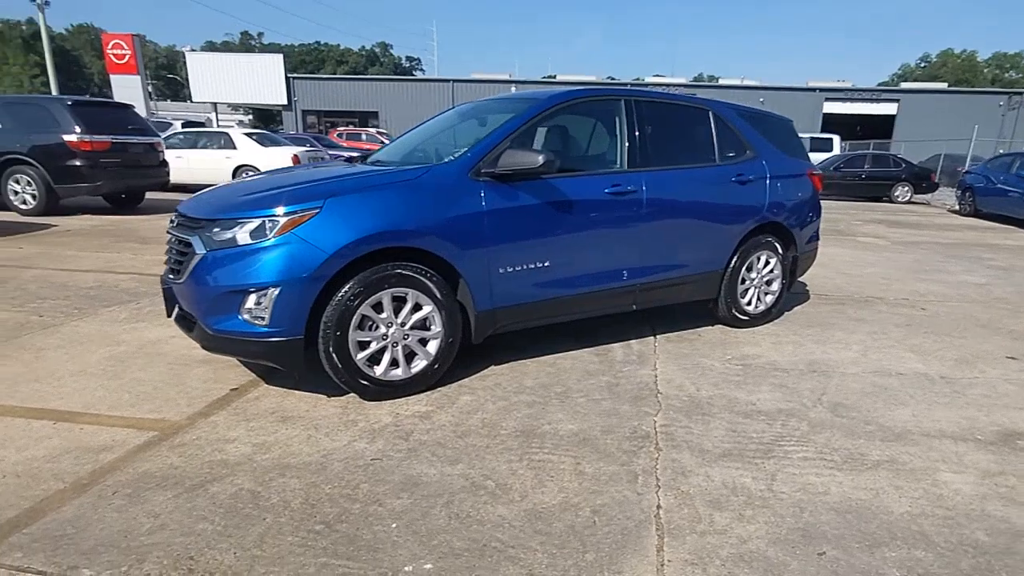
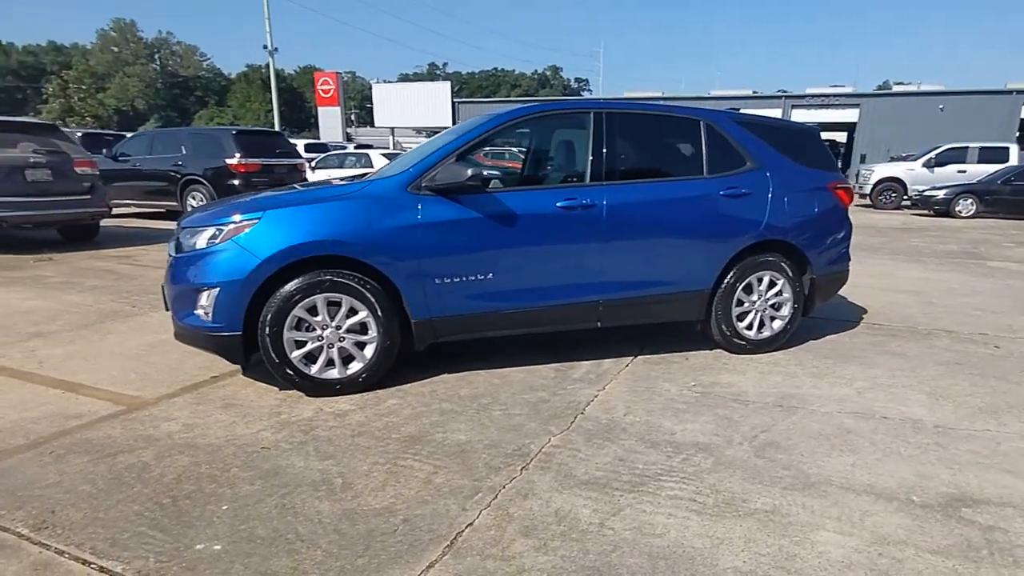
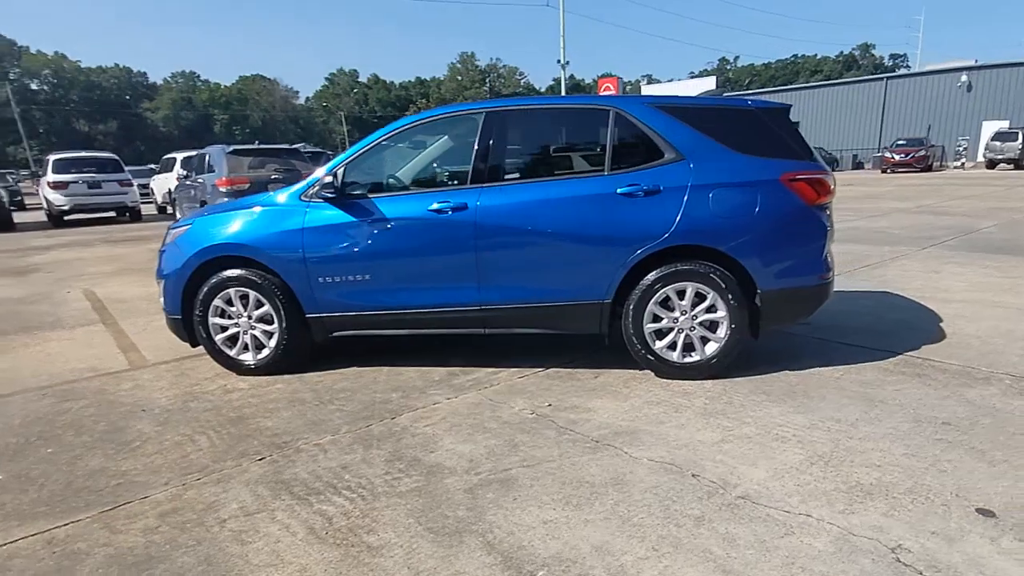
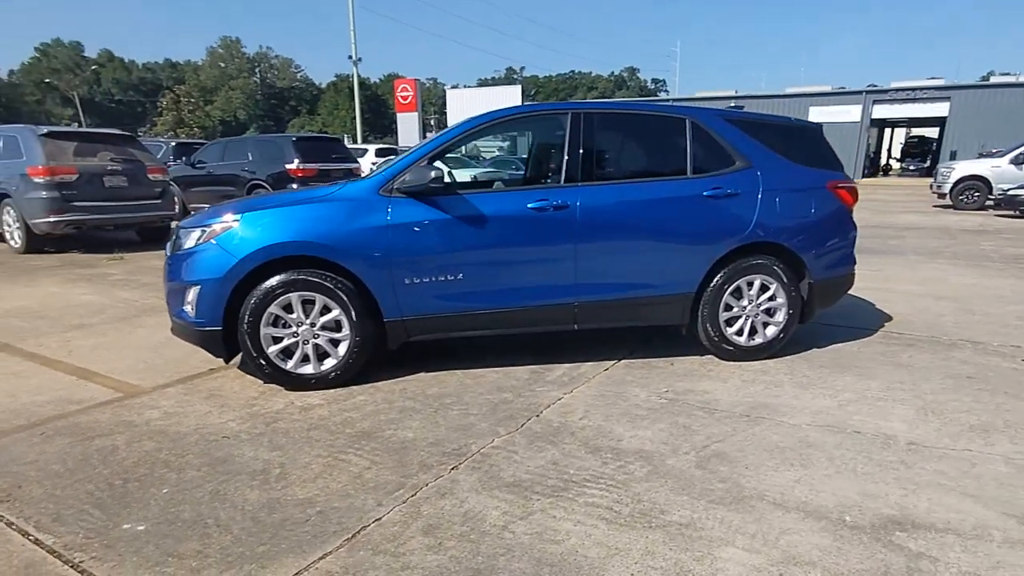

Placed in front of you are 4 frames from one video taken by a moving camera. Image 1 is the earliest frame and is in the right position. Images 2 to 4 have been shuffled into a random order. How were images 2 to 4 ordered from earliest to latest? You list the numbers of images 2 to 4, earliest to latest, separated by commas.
2, 4, 3
